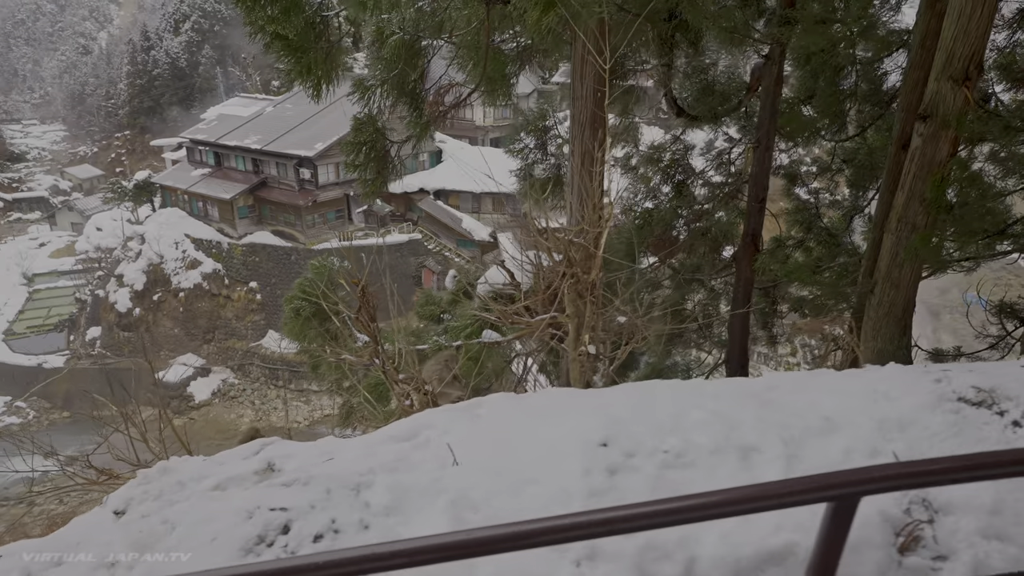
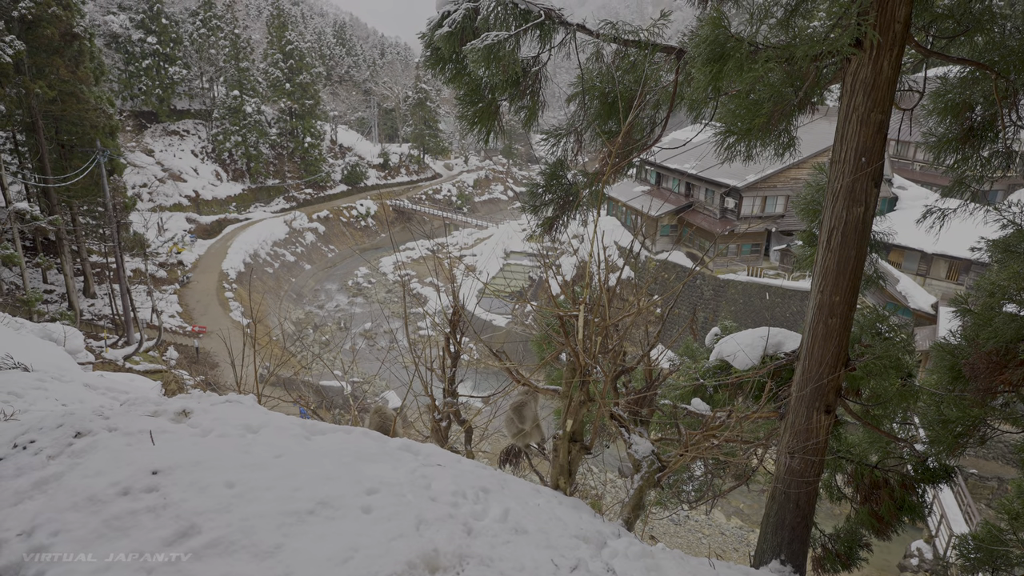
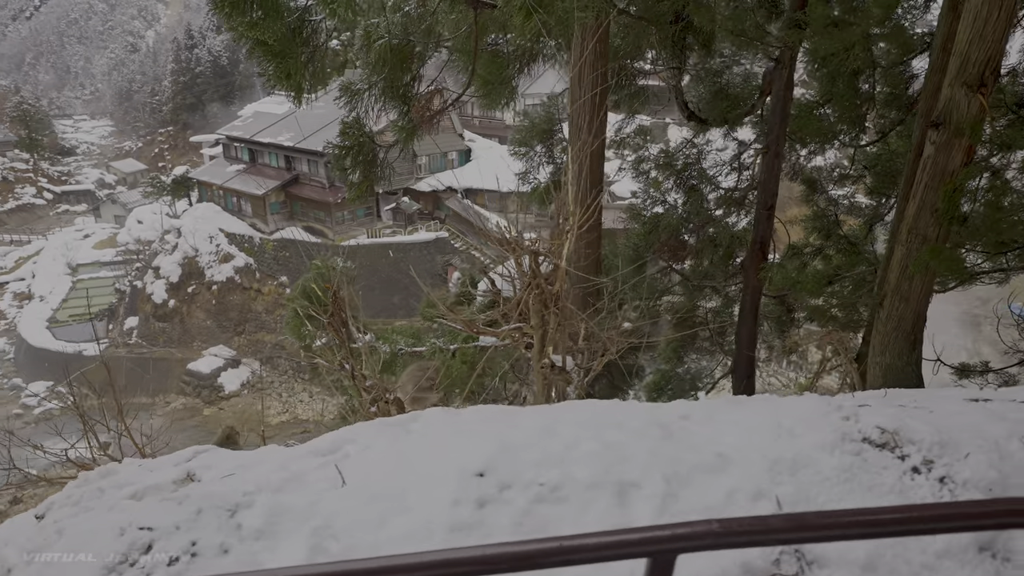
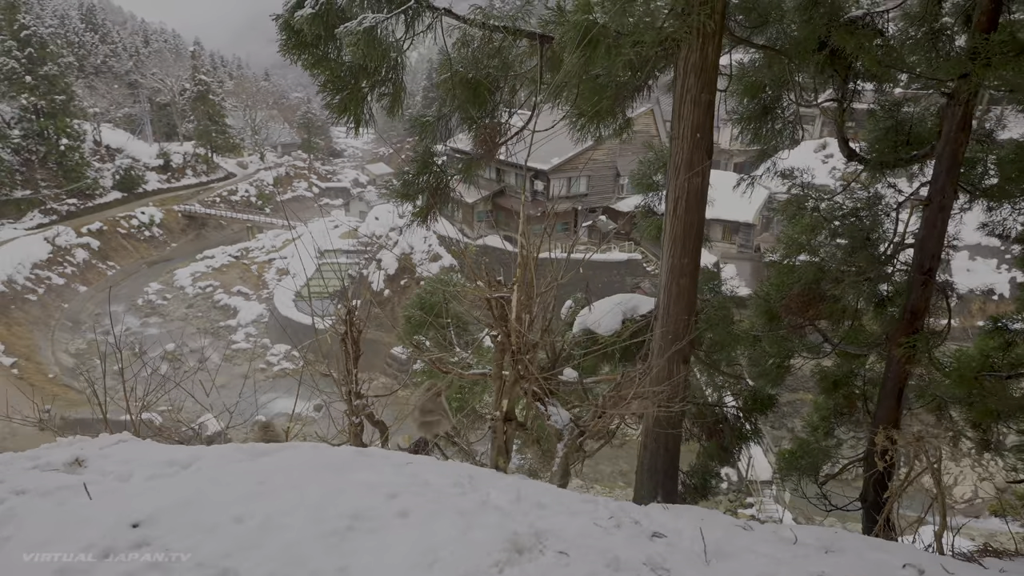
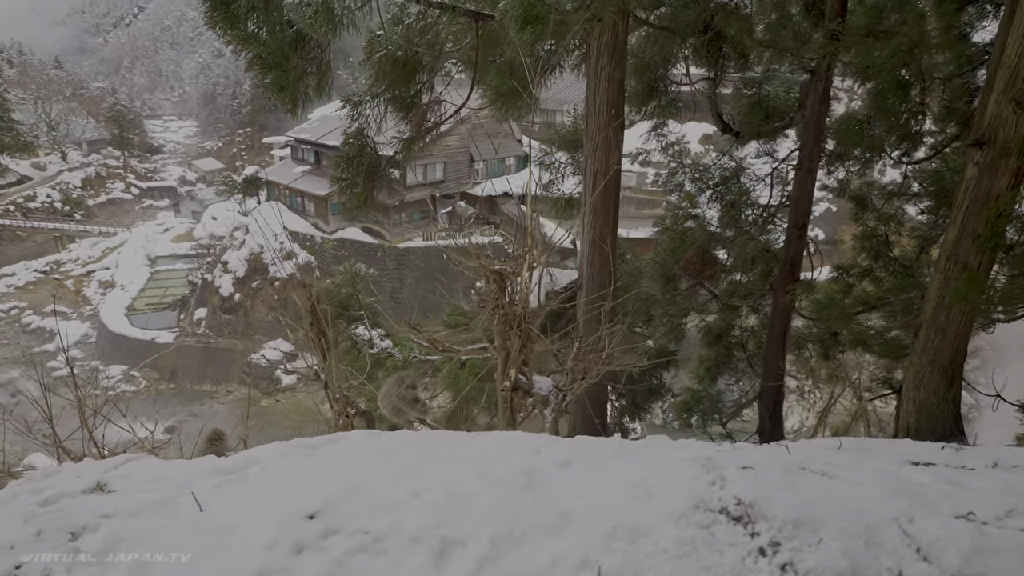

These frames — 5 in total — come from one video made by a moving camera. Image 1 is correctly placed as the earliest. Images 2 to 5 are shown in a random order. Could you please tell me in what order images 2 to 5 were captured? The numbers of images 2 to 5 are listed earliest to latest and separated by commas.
3, 5, 4, 2
